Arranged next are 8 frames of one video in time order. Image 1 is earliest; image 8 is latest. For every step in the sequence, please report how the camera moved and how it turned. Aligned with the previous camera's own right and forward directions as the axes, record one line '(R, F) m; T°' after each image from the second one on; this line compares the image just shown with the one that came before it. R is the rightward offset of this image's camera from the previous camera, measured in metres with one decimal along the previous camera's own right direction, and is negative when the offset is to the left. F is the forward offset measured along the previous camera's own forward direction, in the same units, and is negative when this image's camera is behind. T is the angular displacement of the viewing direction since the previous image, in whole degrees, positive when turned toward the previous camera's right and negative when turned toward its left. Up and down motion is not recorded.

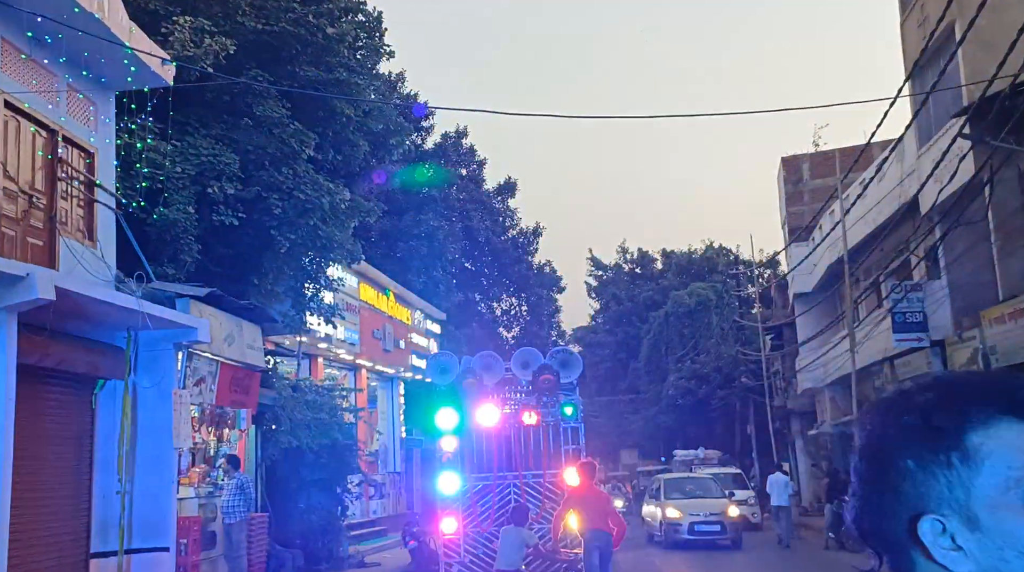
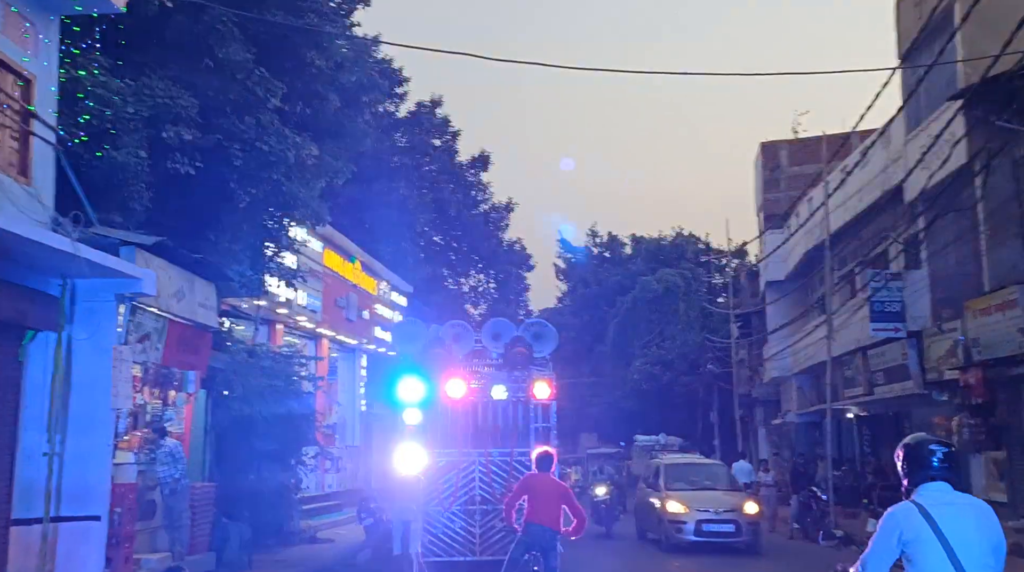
(-0.1, +0.8) m; +2°
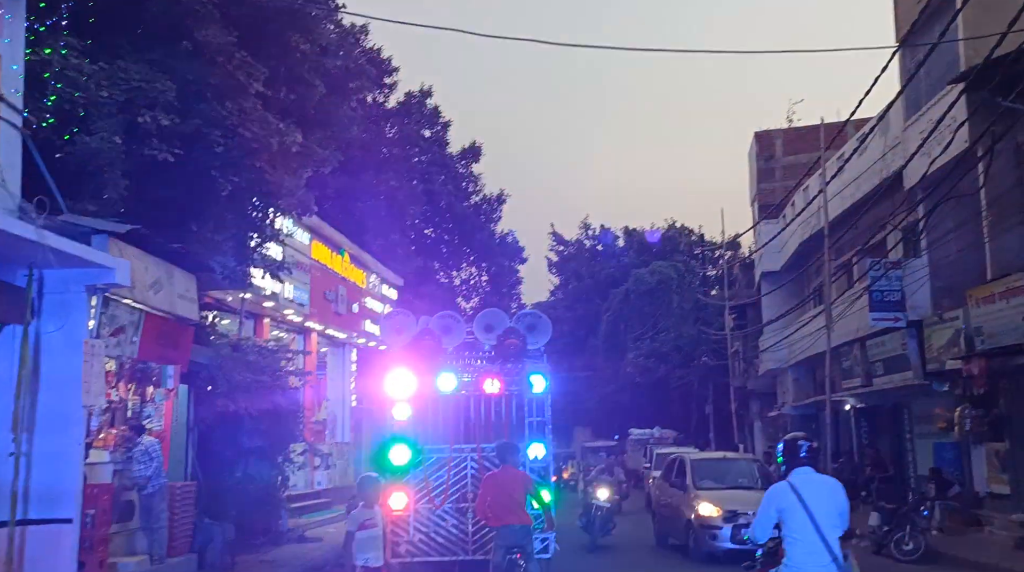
(0.0, +0.5) m; 0°
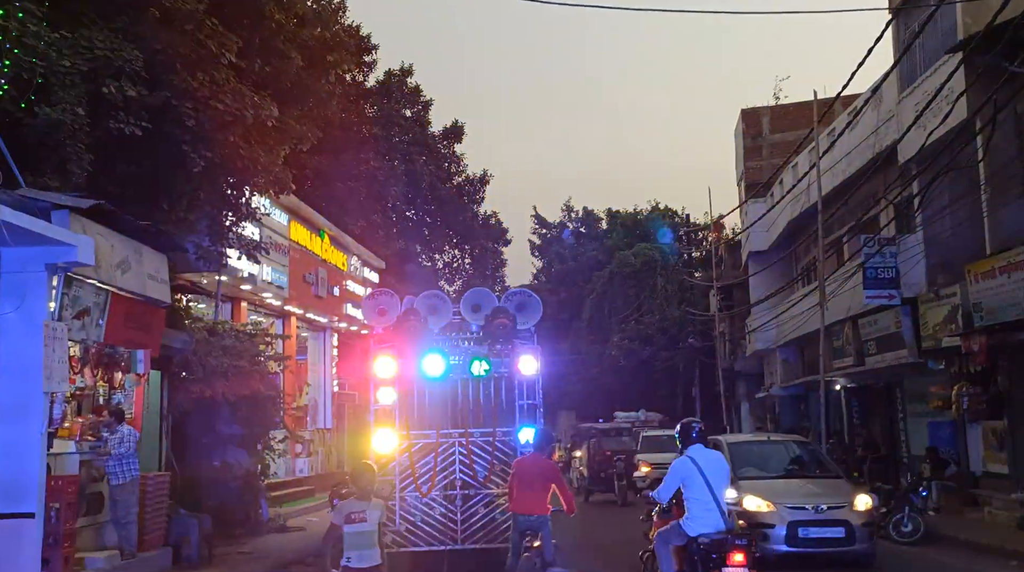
(0.0, +0.5) m; +1°
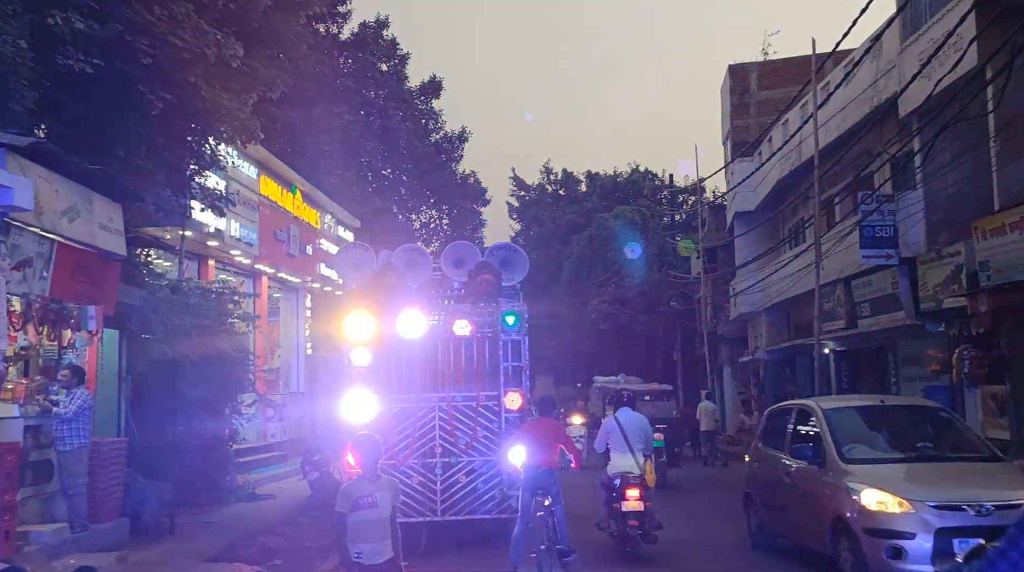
(-0.1, +0.9) m; +1°
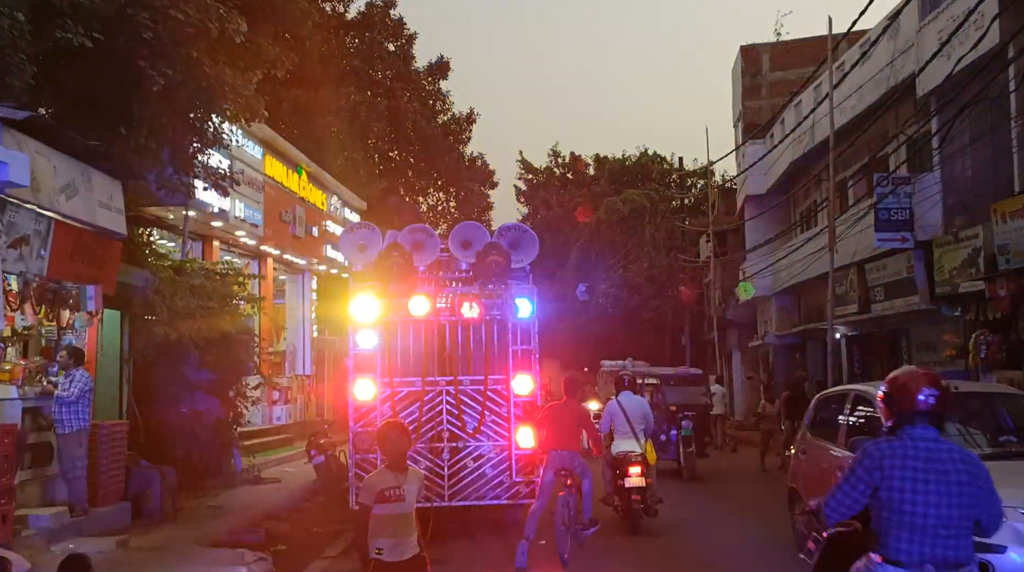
(0.0, +0.3) m; 0°
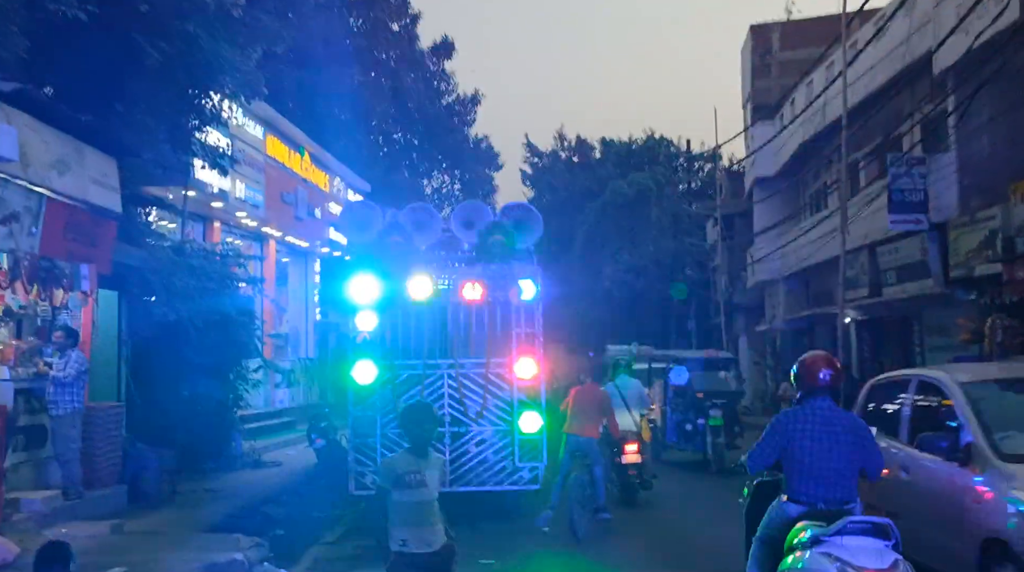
(0.0, +0.3) m; 0°
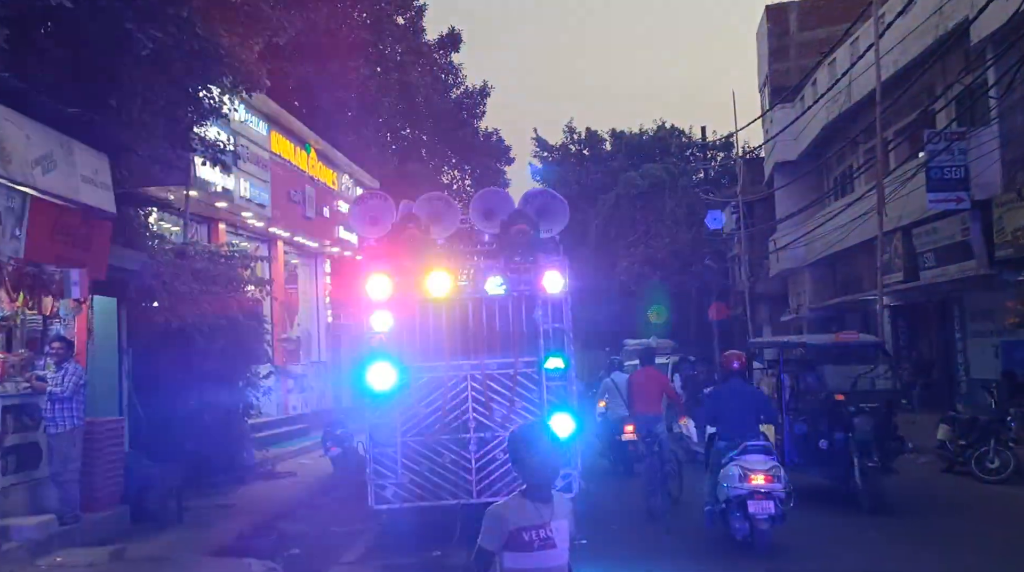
(-0.1, +0.8) m; -1°
